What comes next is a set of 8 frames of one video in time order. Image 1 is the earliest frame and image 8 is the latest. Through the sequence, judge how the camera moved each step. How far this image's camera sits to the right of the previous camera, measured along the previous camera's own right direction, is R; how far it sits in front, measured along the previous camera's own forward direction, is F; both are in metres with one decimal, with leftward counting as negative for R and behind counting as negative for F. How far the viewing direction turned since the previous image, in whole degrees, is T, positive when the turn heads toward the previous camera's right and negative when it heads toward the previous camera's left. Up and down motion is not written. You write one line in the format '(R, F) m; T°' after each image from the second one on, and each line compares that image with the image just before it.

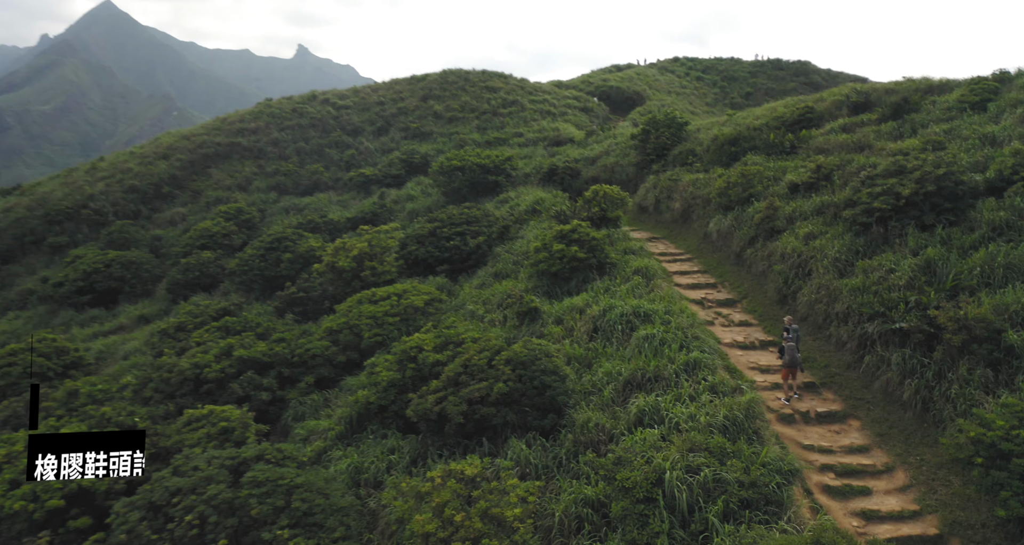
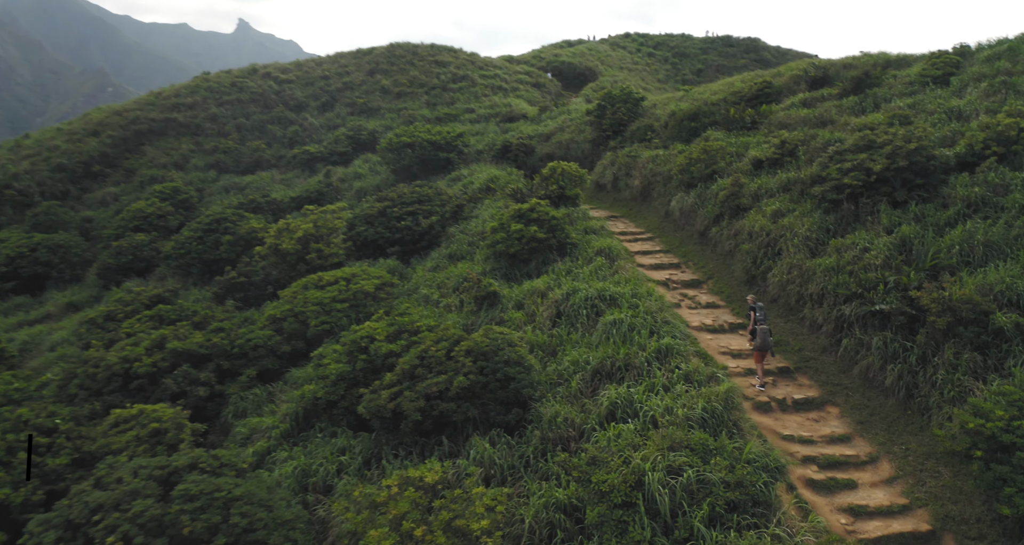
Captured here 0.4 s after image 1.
(-0.1, +0.8) m; +4°
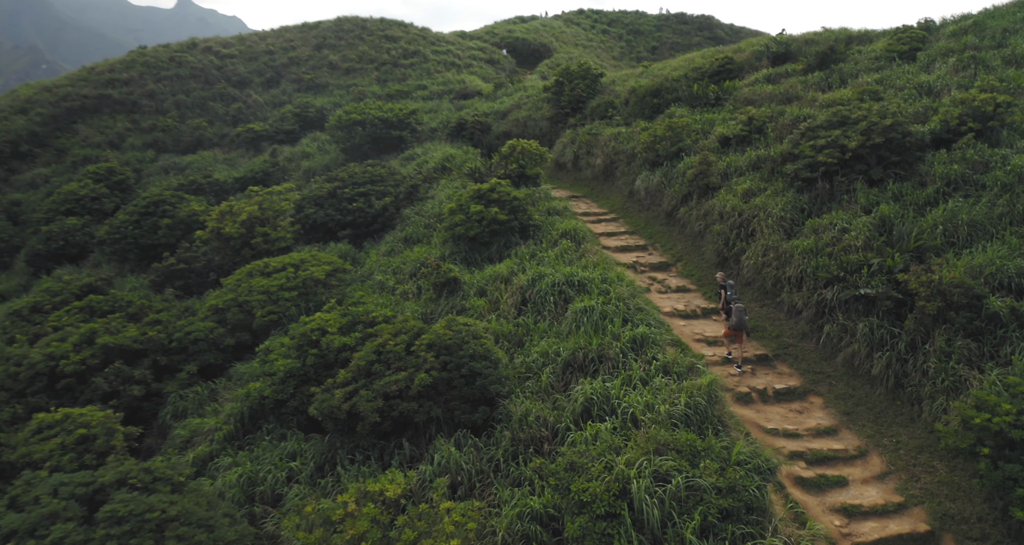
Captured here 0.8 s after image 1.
(-0.1, +0.8) m; +4°
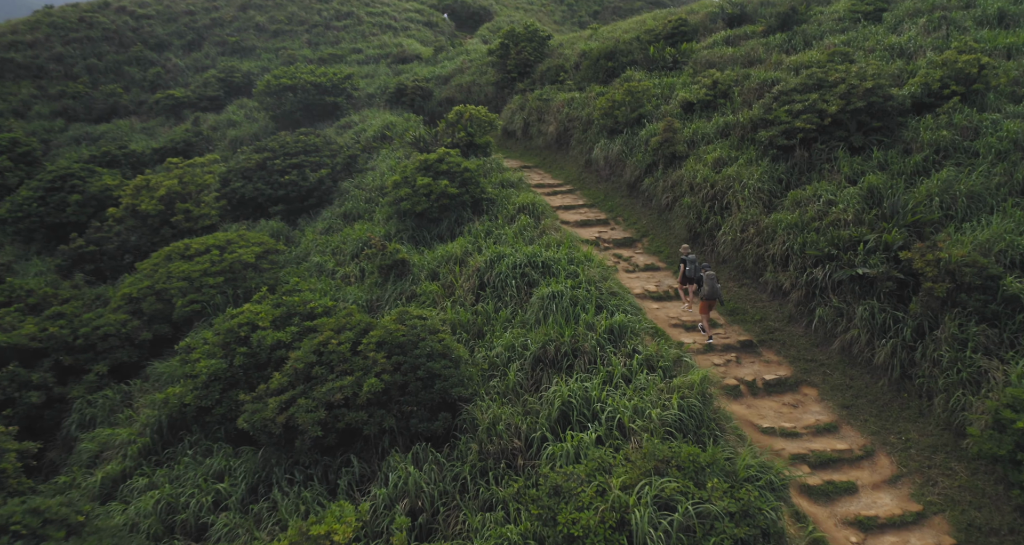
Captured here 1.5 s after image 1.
(-0.2, +1.2) m; +5°
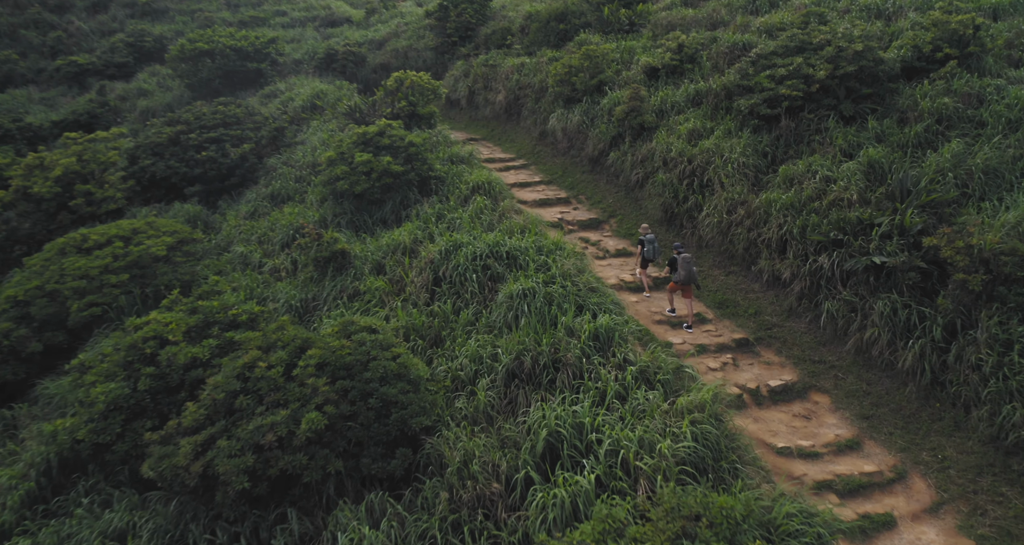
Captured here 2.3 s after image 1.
(-0.3, +1.3) m; +5°
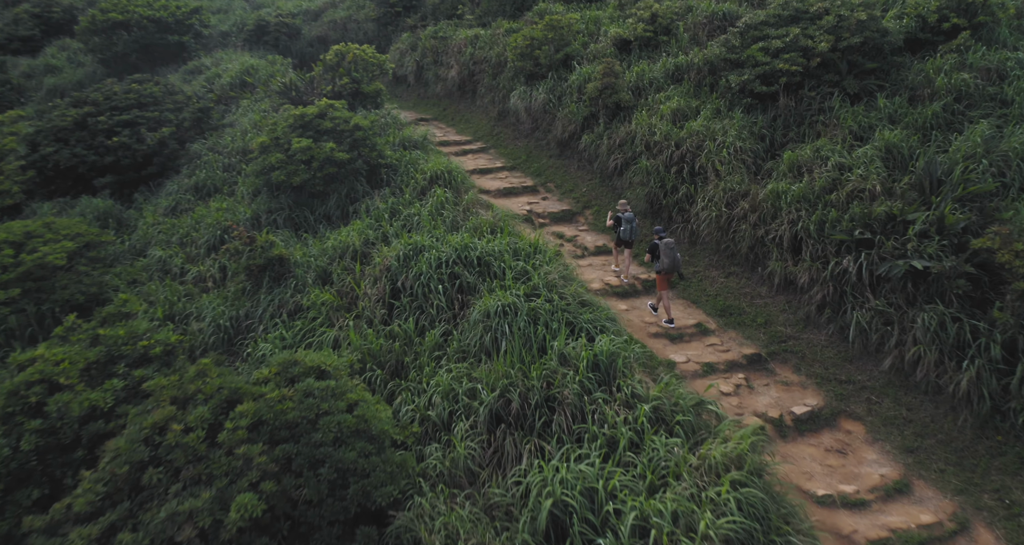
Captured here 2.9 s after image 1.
(-0.3, +1.3) m; +4°
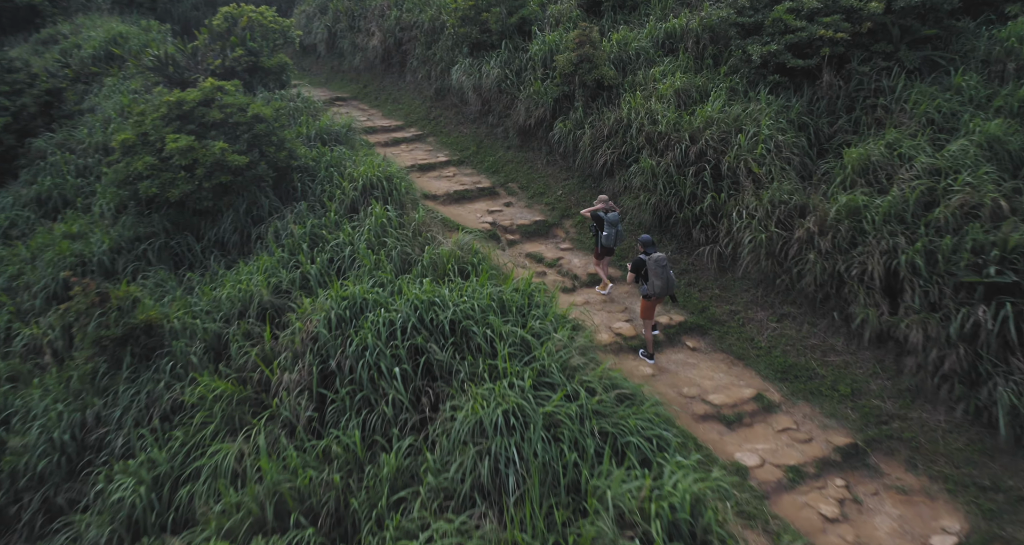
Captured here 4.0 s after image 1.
(-0.5, +2.3) m; +7°
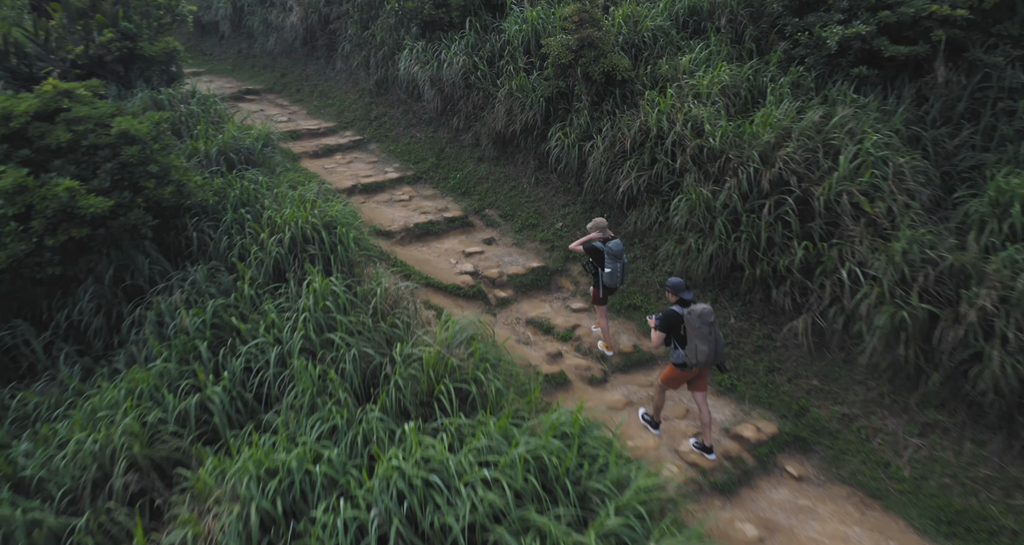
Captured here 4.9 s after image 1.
(-0.5, +2.1) m; +6°
